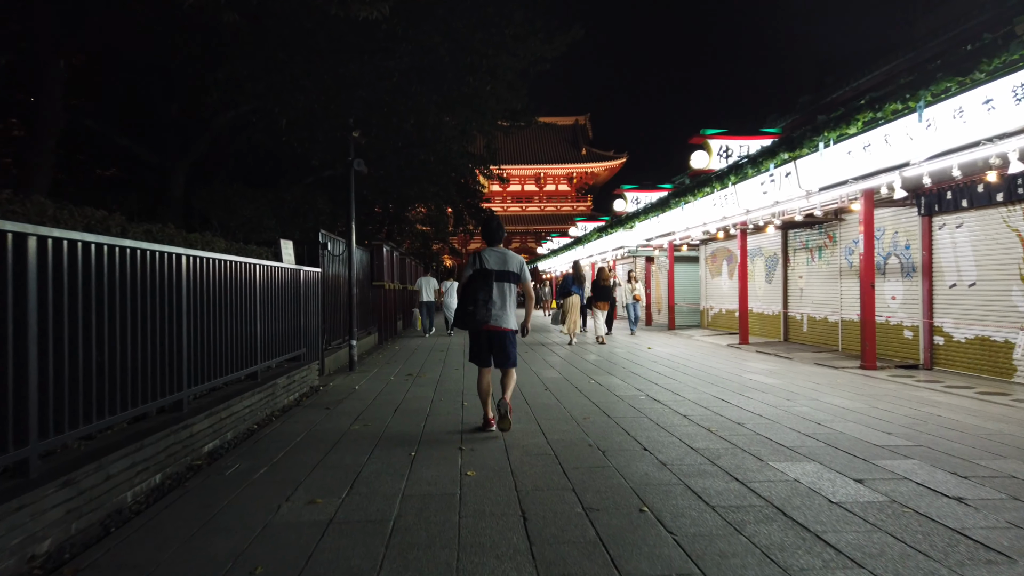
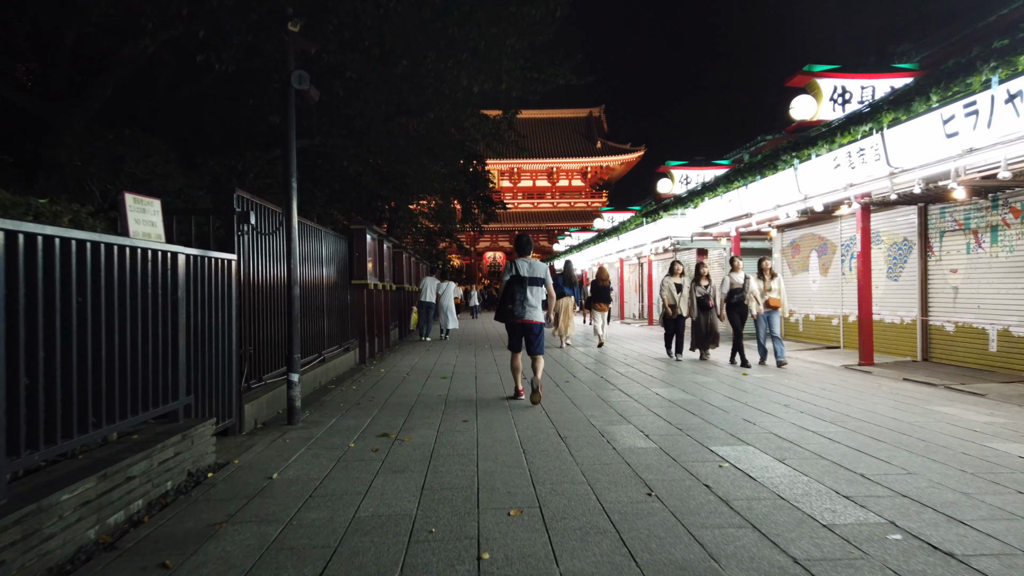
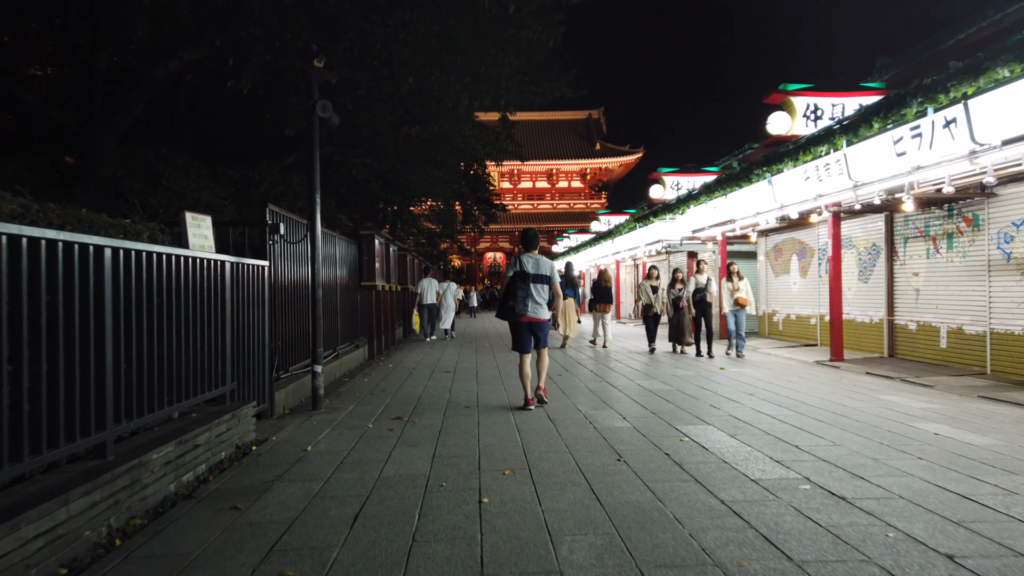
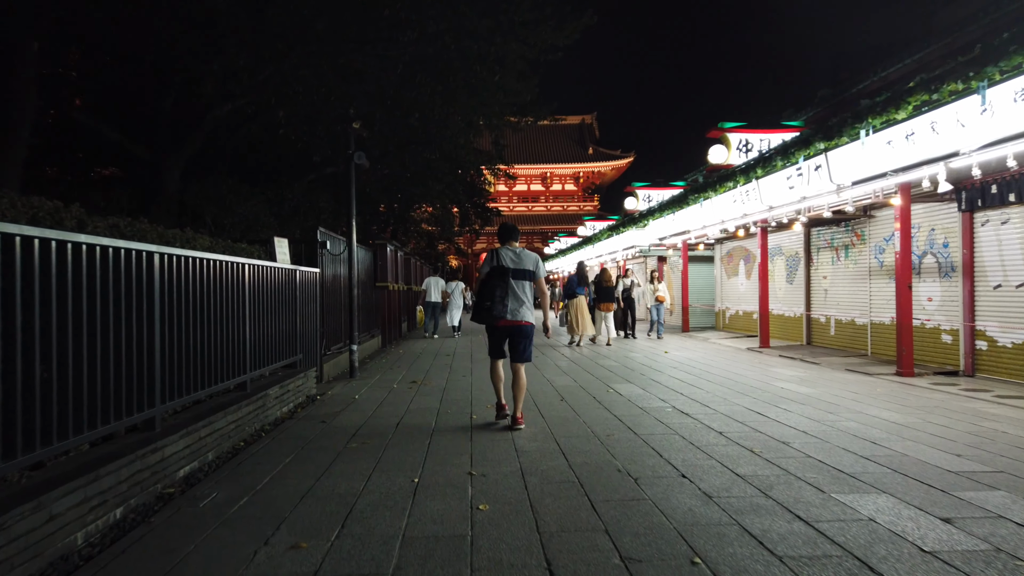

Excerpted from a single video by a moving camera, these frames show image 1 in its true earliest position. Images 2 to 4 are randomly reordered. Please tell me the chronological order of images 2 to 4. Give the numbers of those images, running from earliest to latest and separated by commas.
4, 3, 2
